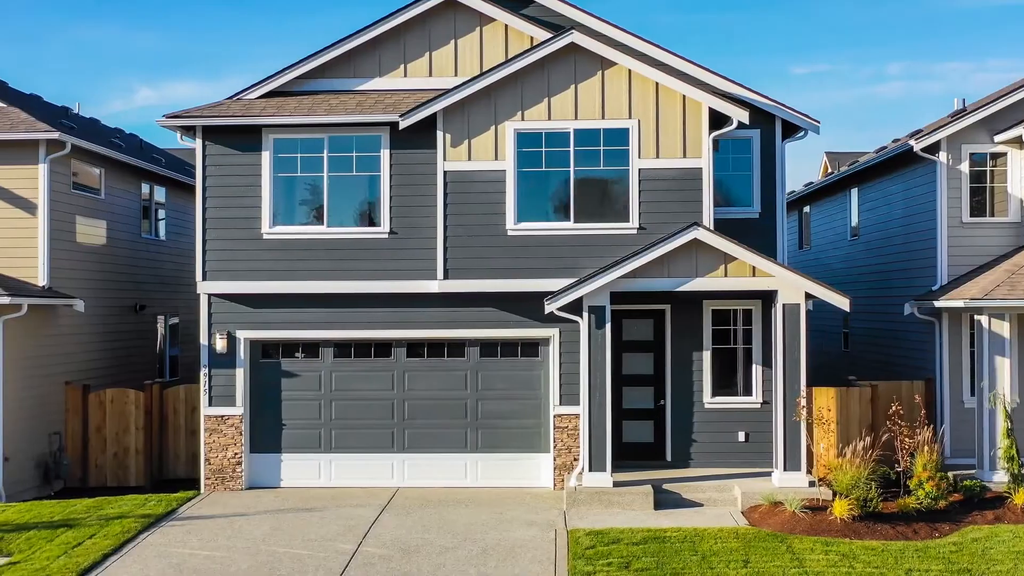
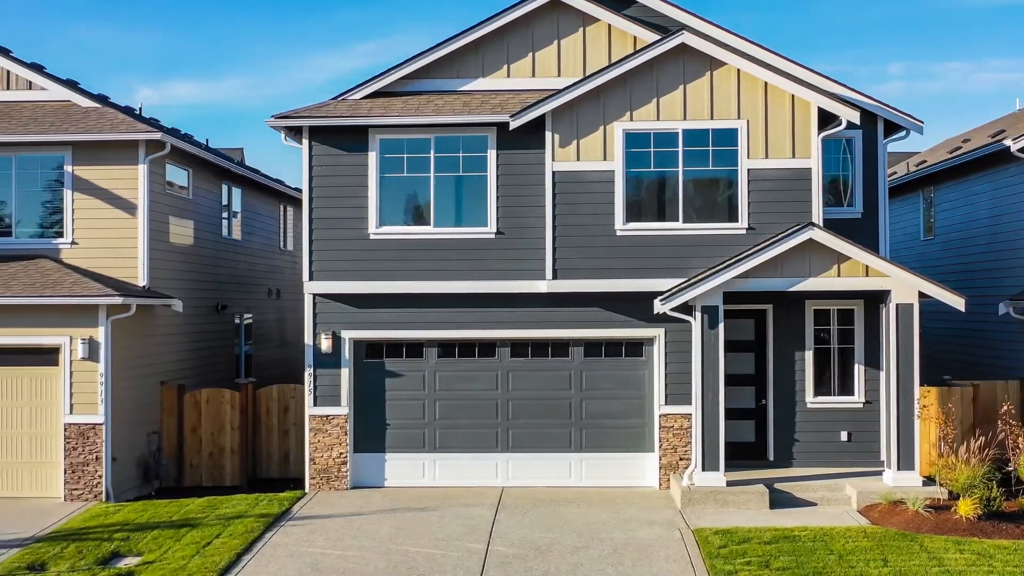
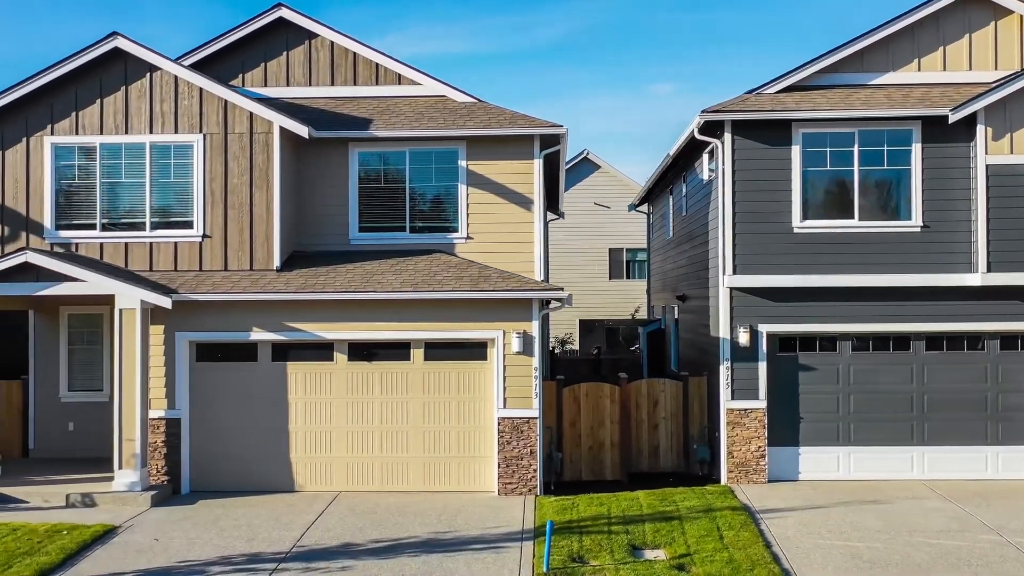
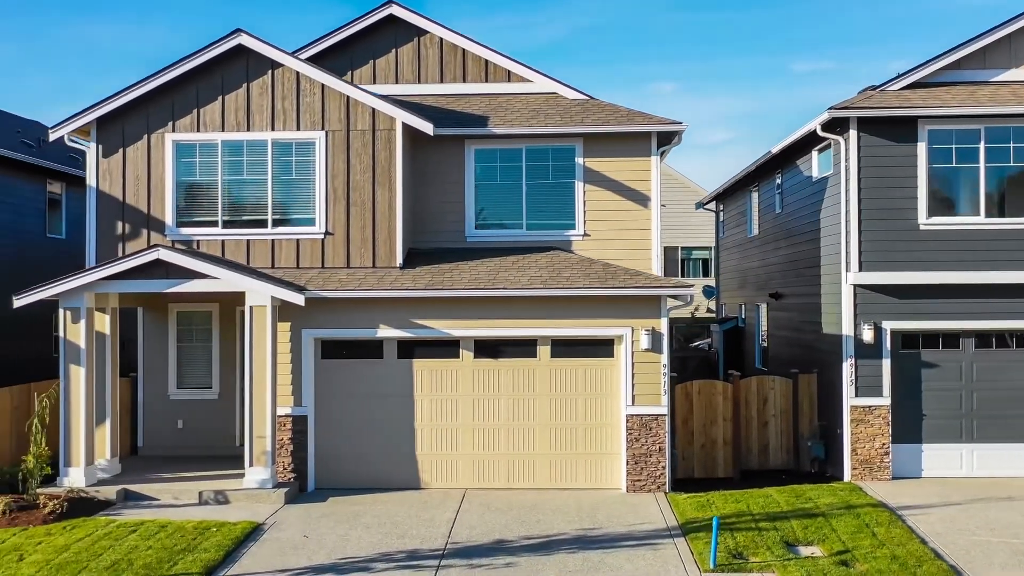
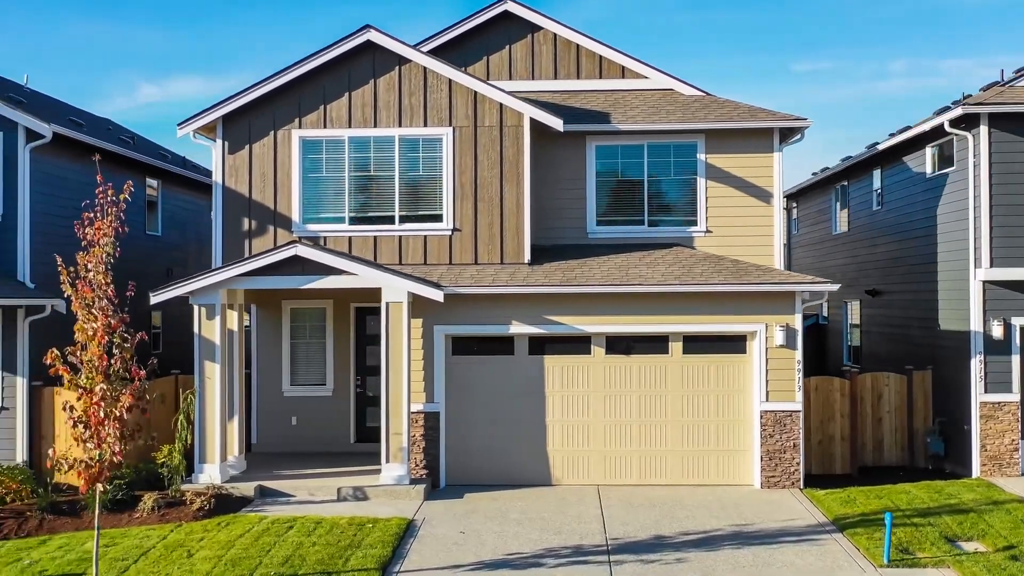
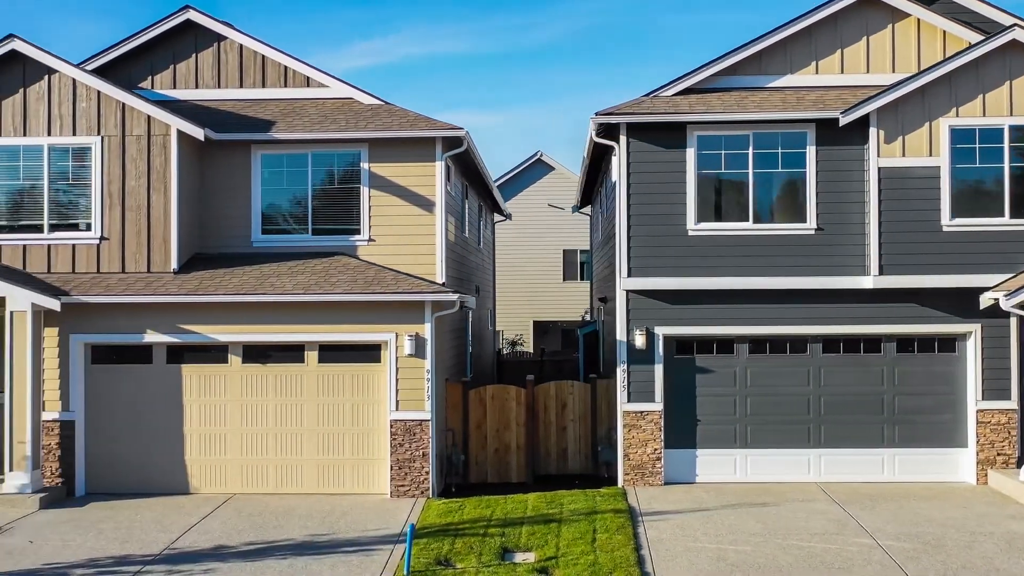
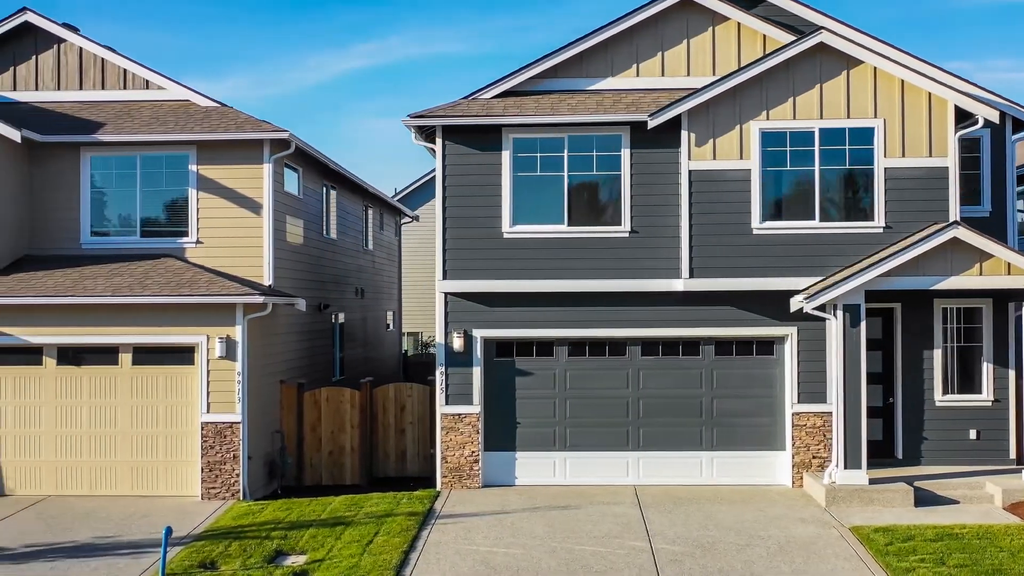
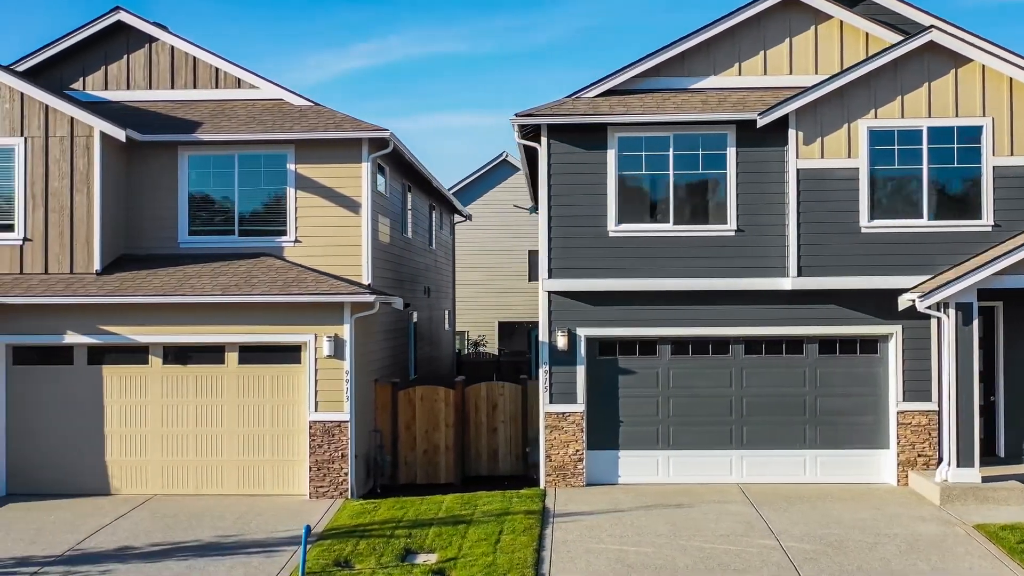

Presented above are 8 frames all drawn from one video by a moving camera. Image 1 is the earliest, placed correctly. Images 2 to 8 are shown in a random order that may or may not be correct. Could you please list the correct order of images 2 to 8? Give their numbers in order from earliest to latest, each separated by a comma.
2, 7, 8, 6, 3, 4, 5
